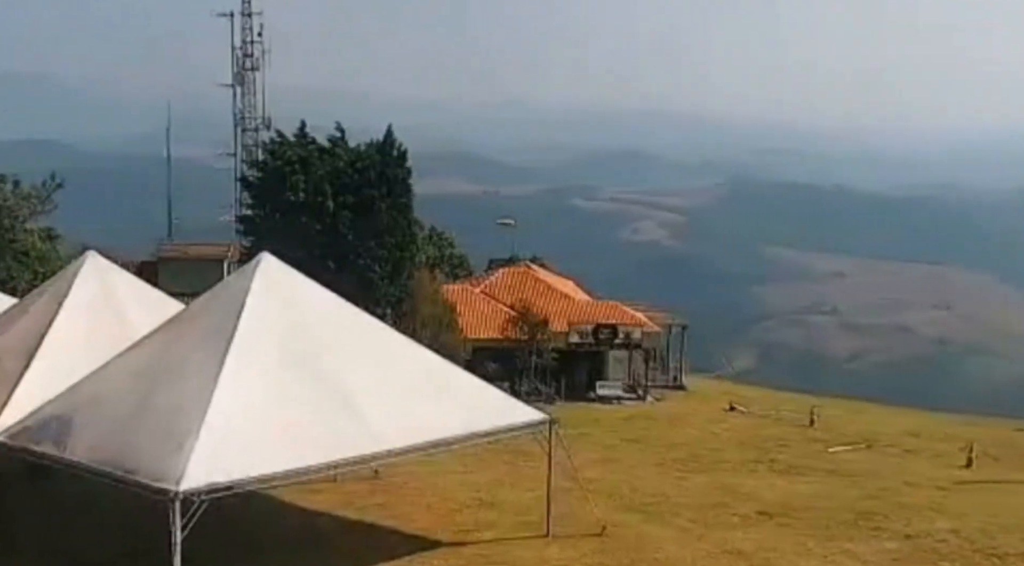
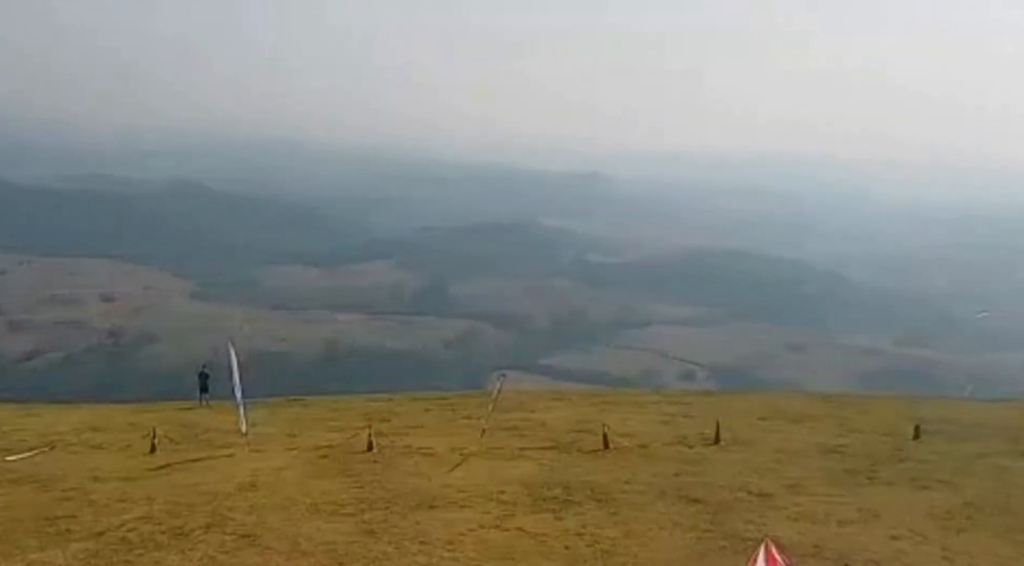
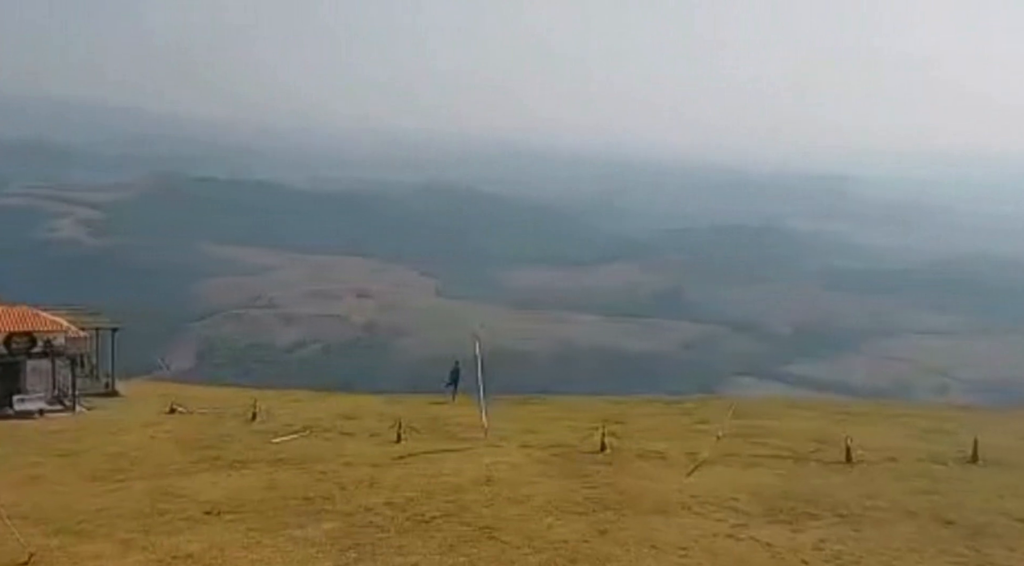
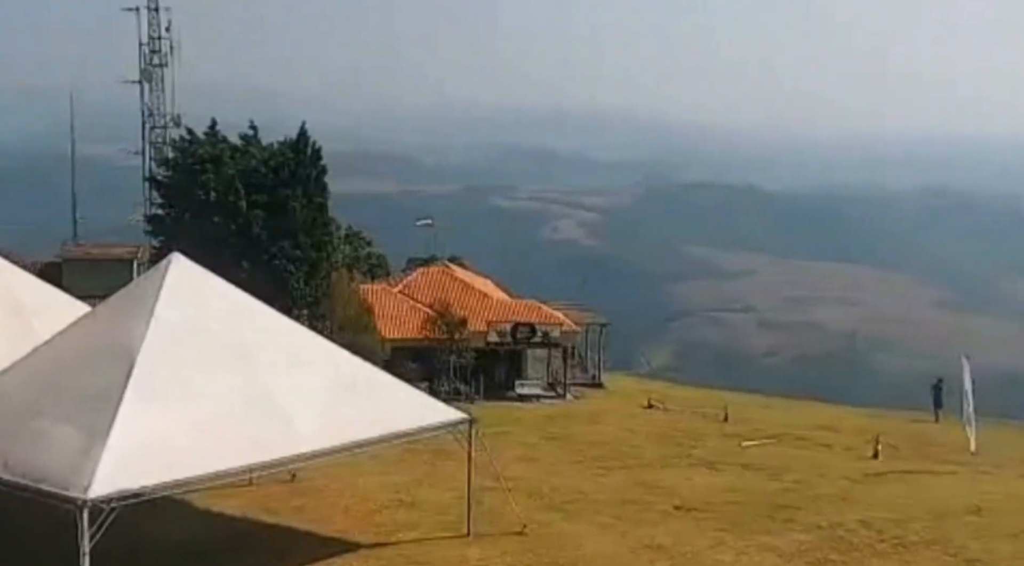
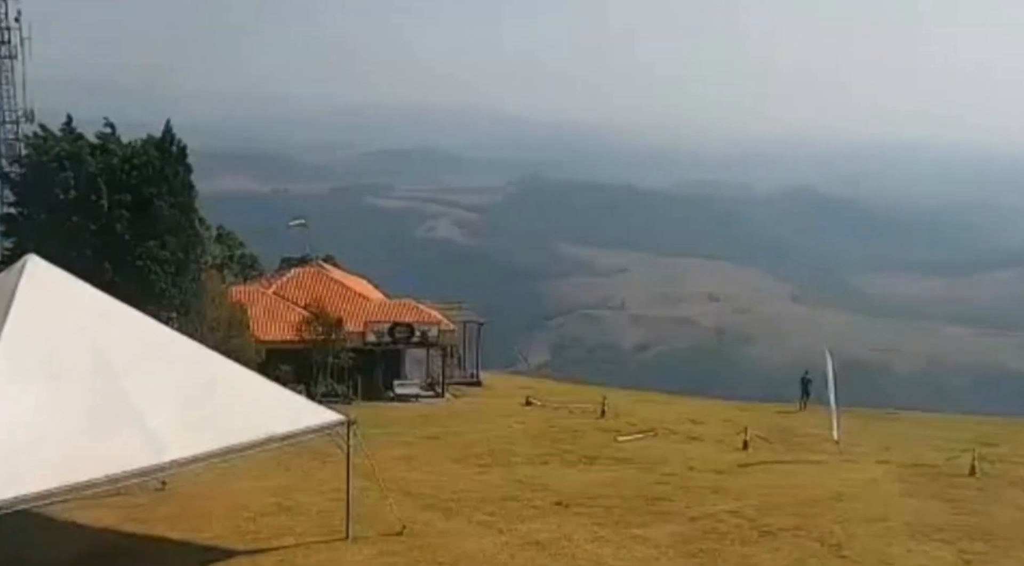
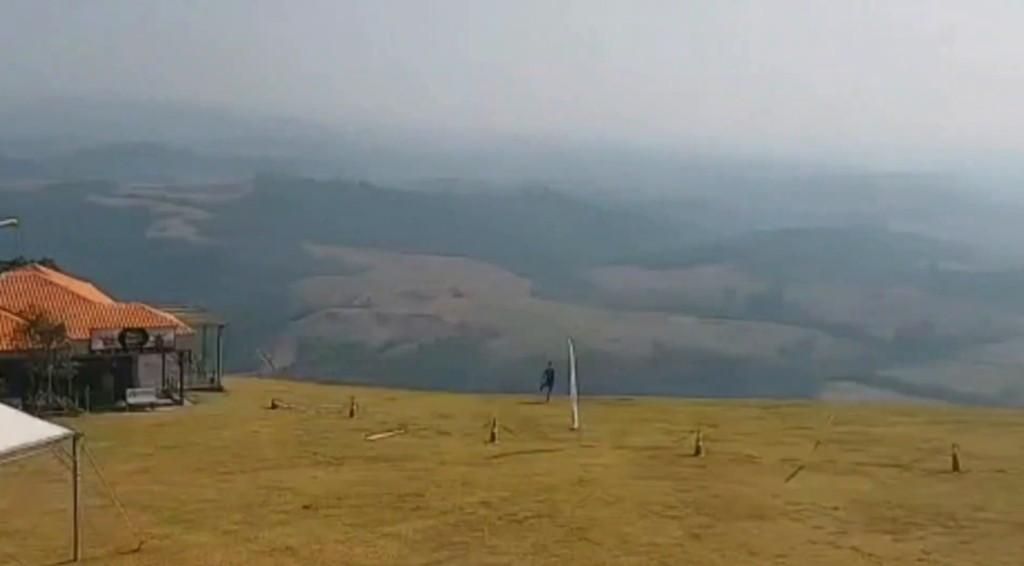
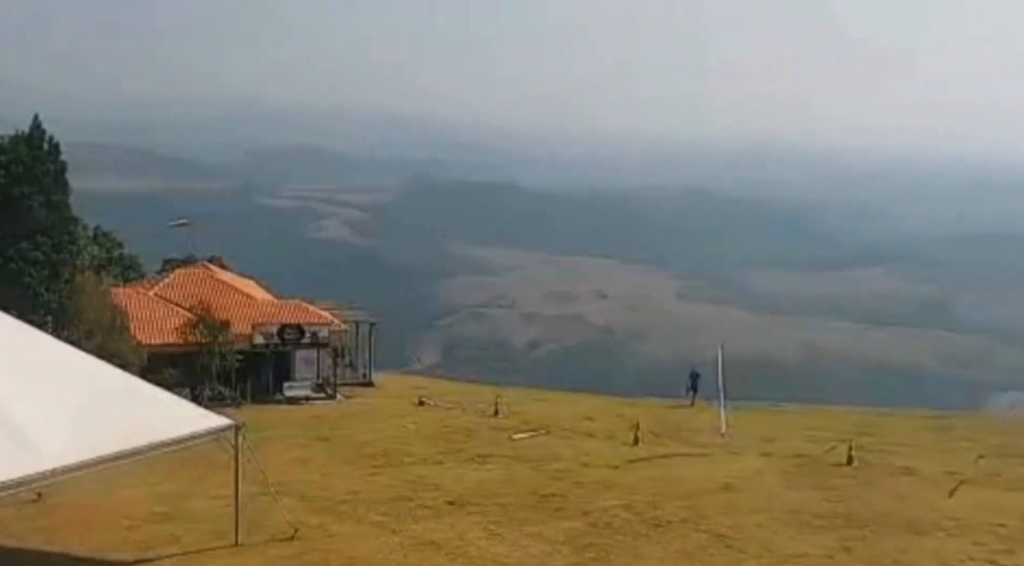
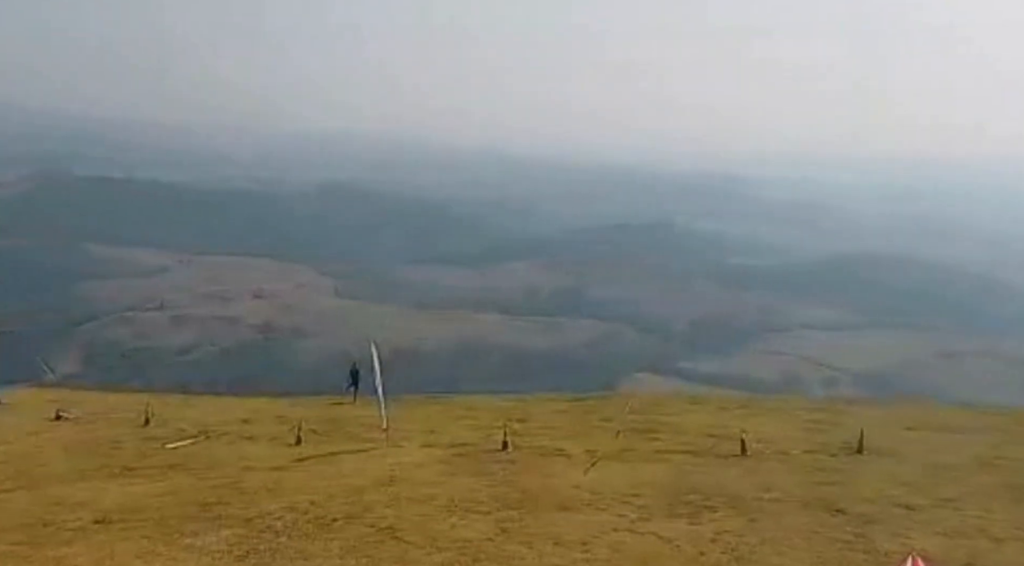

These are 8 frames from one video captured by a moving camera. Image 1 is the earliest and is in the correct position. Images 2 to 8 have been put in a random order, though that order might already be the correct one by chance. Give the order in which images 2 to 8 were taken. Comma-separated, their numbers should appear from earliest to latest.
4, 5, 7, 6, 3, 8, 2
